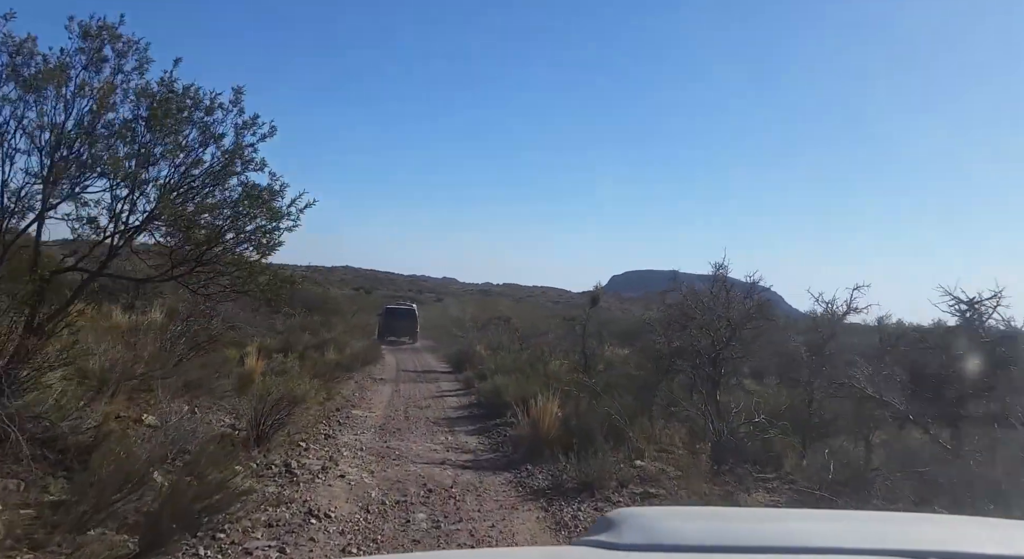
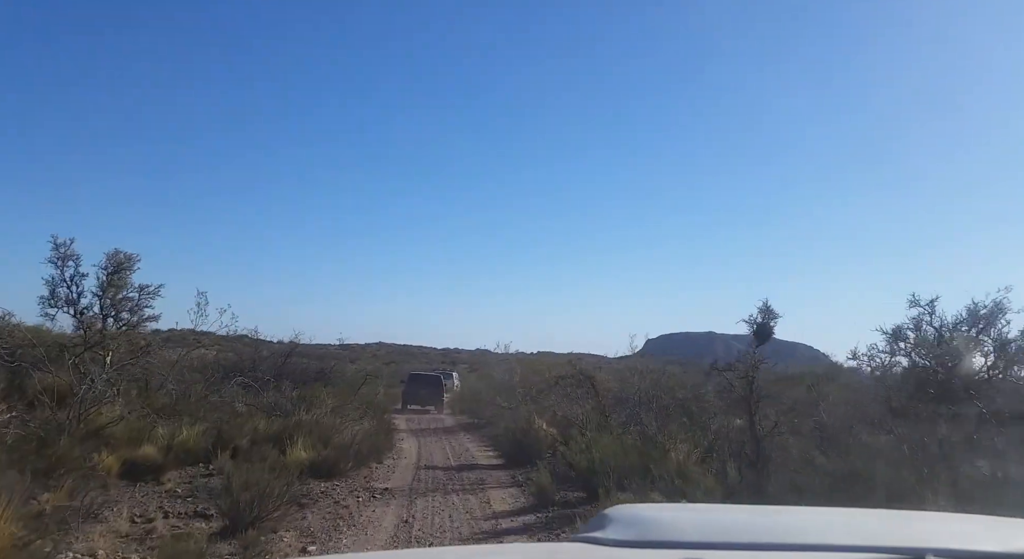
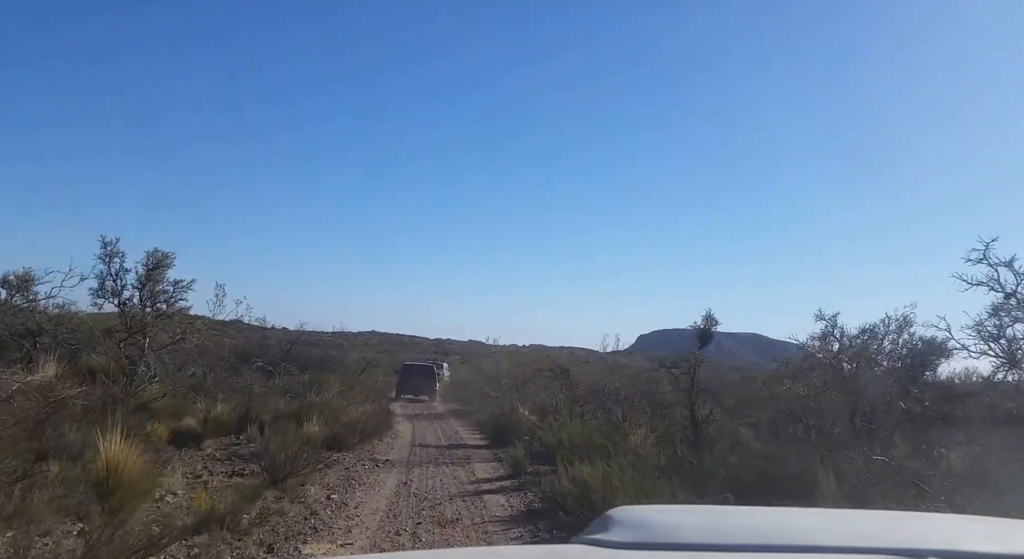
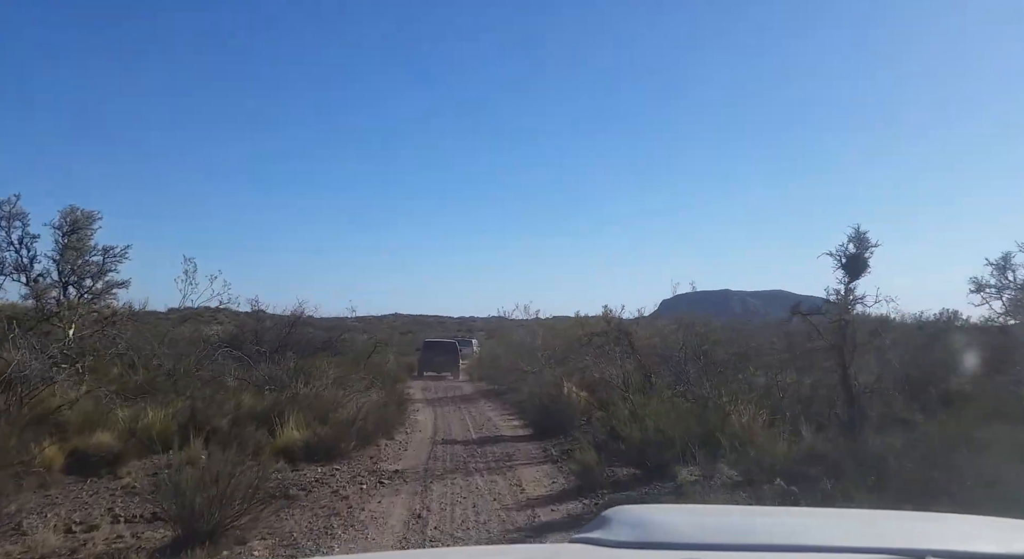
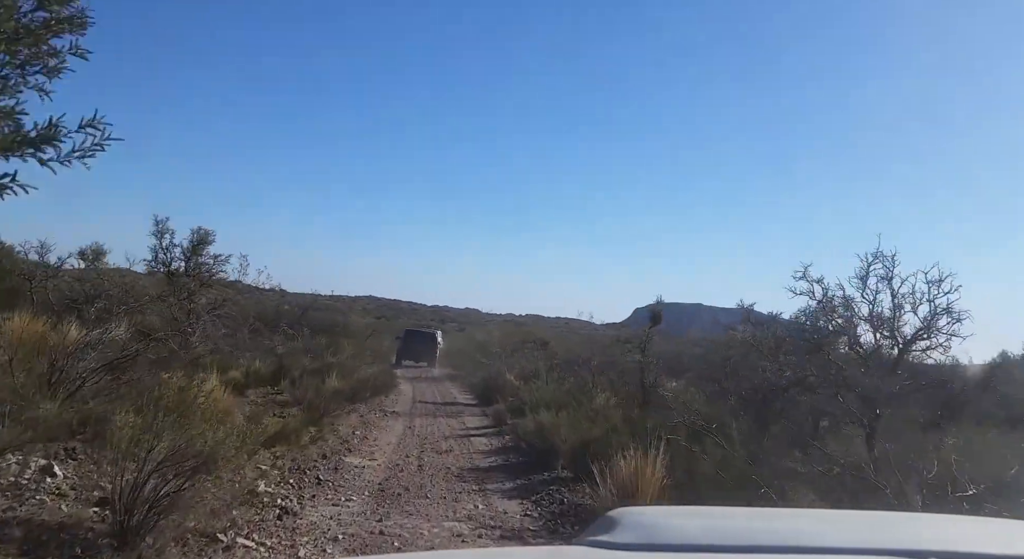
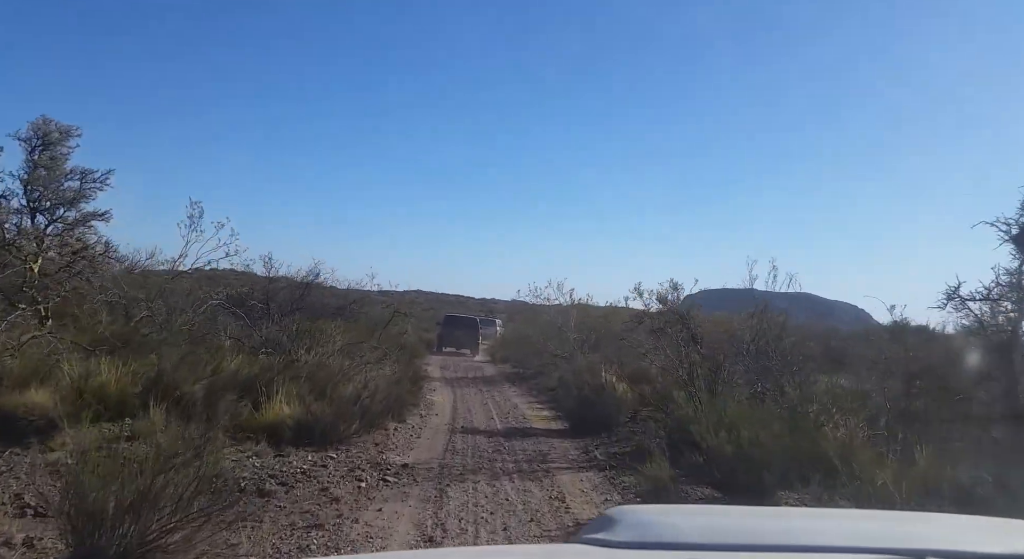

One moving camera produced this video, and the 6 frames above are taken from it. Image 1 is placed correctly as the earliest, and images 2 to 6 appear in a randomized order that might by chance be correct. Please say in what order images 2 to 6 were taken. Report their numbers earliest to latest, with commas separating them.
5, 3, 2, 4, 6
